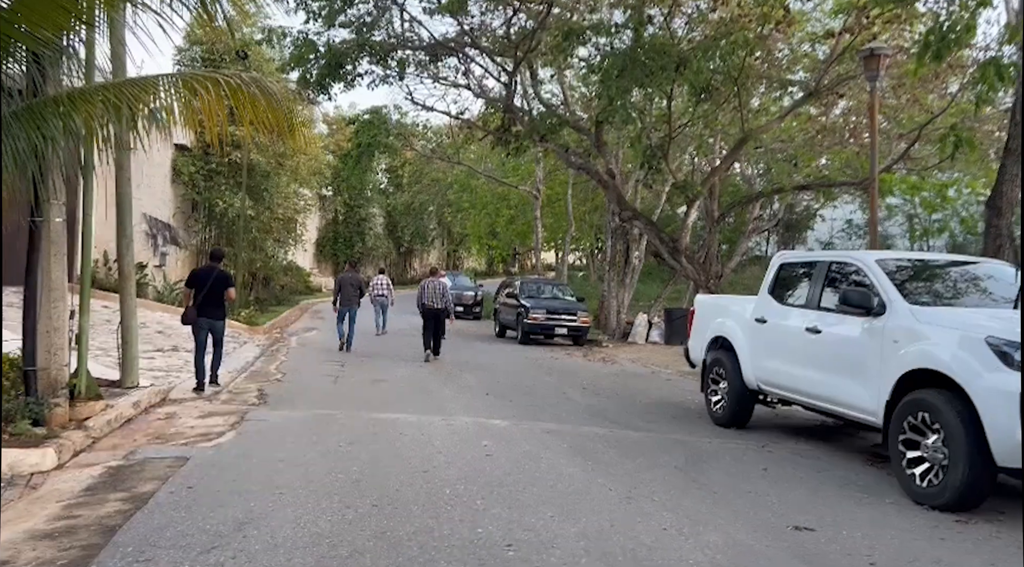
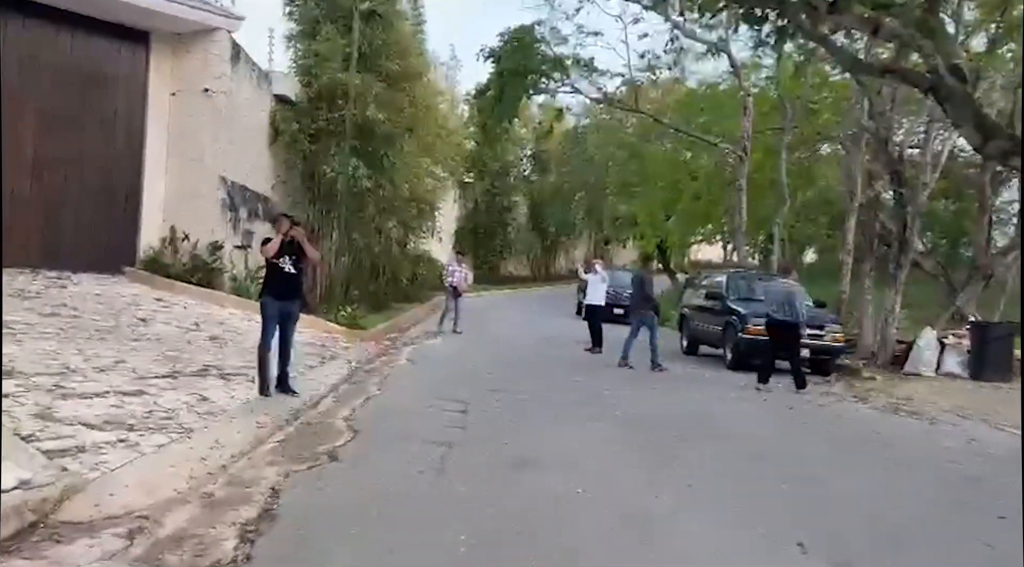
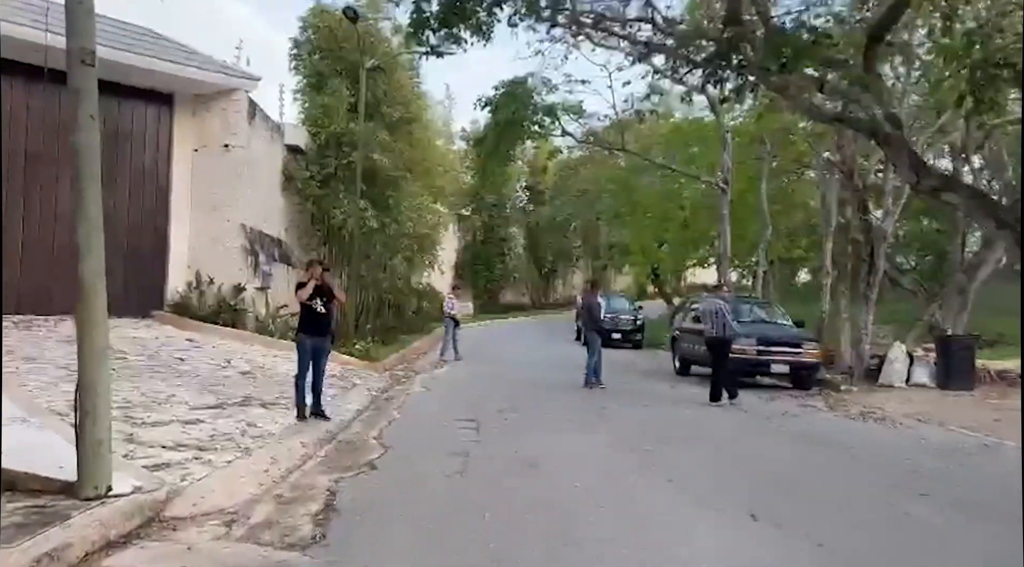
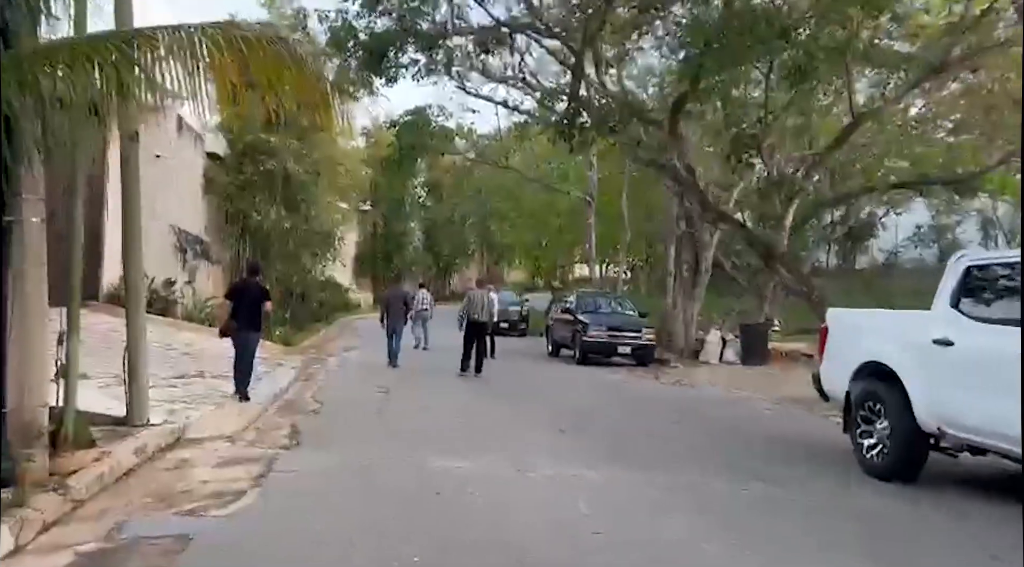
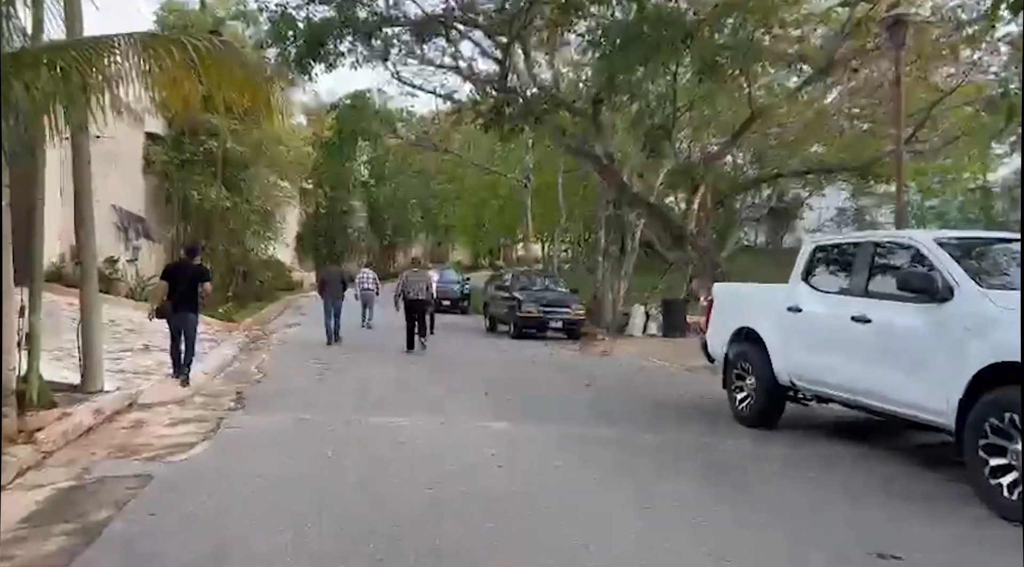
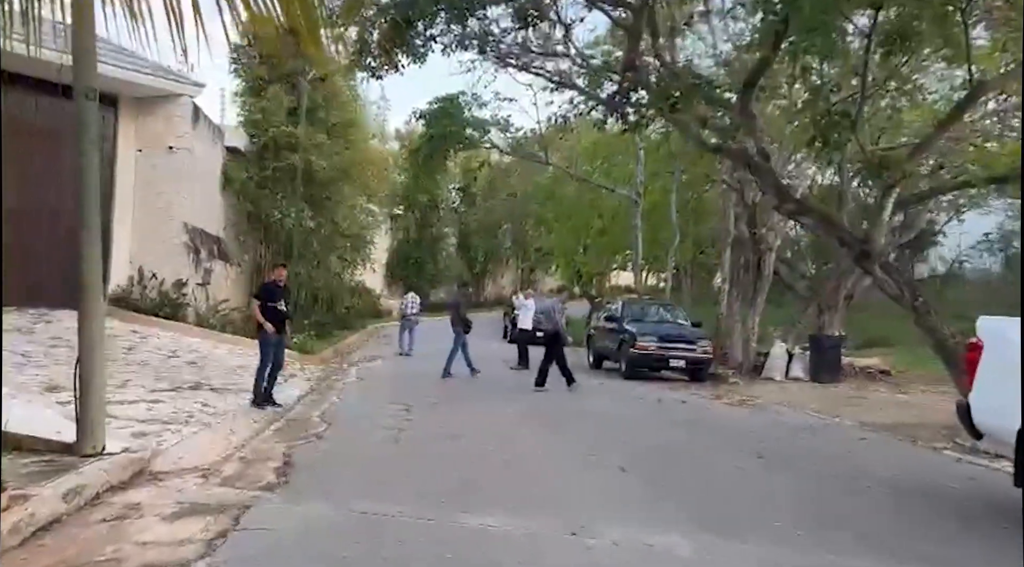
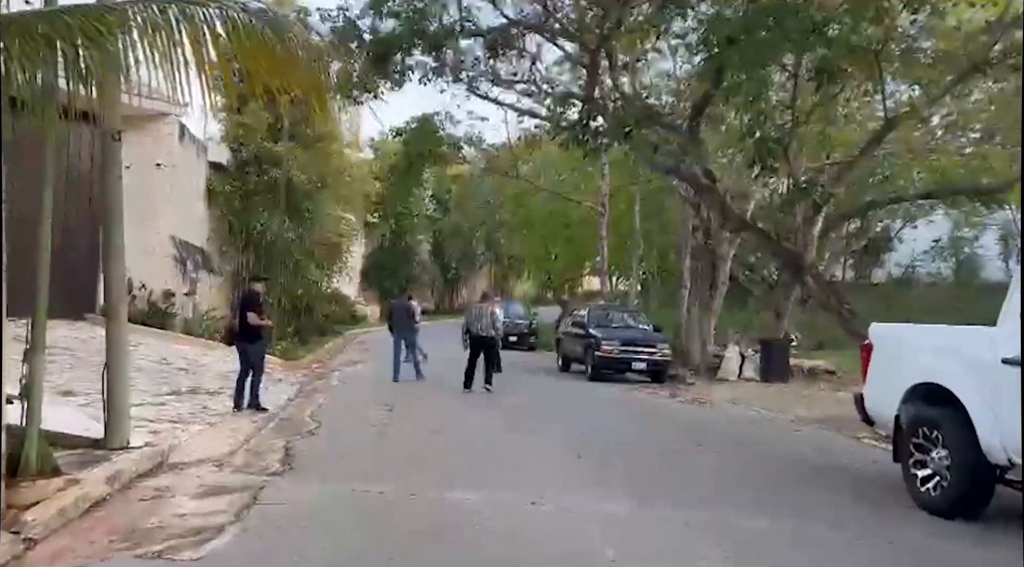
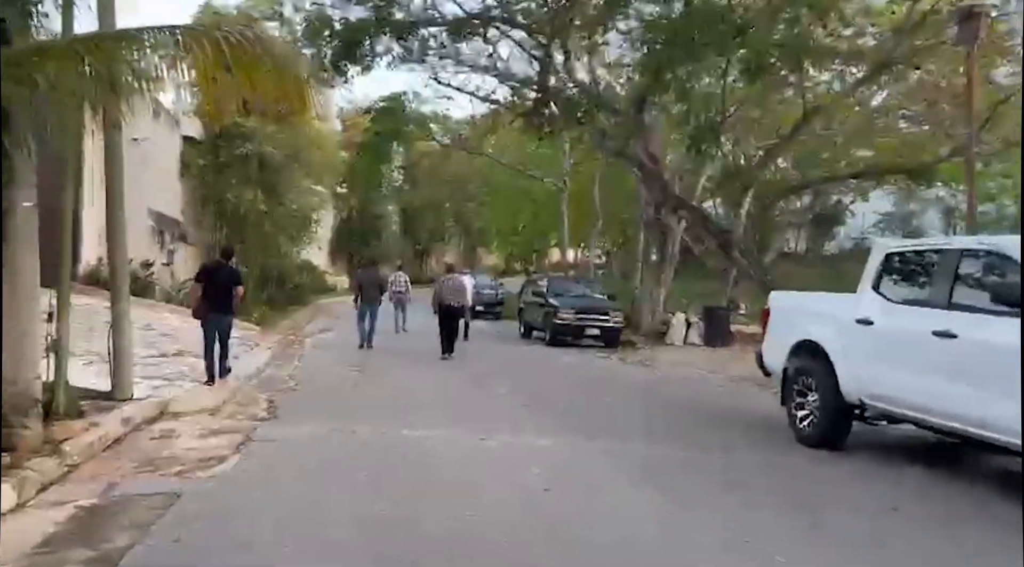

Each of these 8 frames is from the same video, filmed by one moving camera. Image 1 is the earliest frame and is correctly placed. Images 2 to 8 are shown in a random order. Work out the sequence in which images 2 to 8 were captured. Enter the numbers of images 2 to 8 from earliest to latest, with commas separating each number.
5, 8, 4, 7, 6, 3, 2
